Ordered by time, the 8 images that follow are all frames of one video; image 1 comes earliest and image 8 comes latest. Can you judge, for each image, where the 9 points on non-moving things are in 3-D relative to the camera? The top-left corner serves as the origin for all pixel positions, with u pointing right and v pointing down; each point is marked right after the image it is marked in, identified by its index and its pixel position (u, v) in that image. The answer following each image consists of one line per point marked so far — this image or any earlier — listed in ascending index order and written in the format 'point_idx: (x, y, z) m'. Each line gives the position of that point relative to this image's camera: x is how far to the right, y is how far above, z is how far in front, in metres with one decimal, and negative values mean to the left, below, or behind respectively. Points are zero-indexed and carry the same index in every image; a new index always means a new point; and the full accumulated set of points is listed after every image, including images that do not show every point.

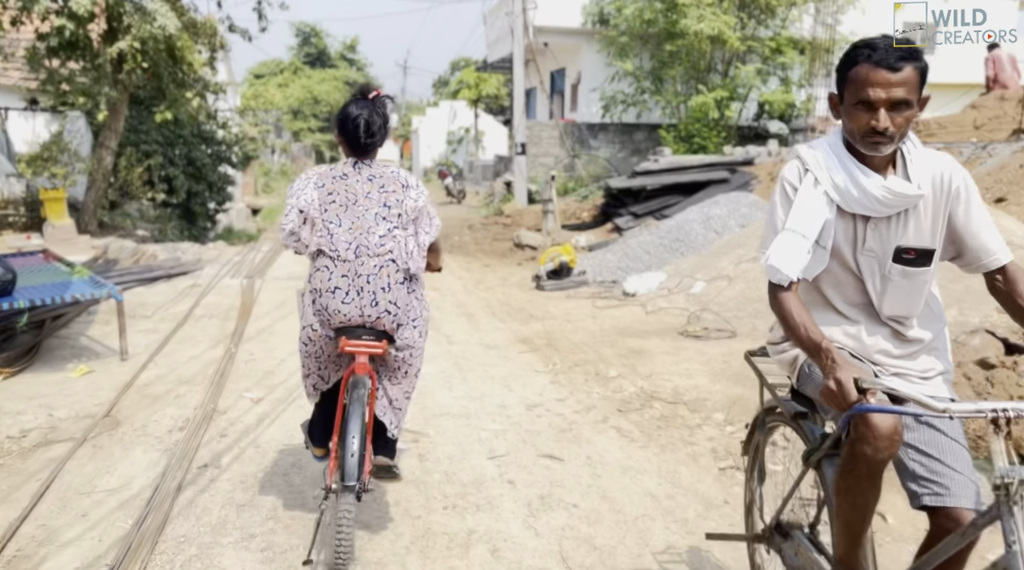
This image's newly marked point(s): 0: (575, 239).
0: (+0.8, +0.6, +10.6) m
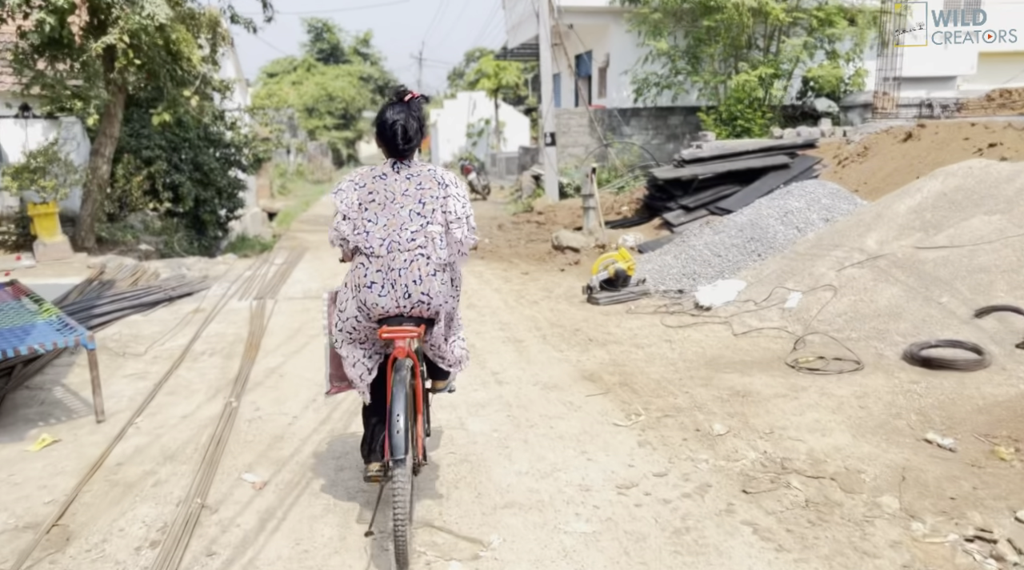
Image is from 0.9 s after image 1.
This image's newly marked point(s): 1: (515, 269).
0: (+1.3, +0.6, +9.5) m
1: (0.0, +0.2, +8.8) m
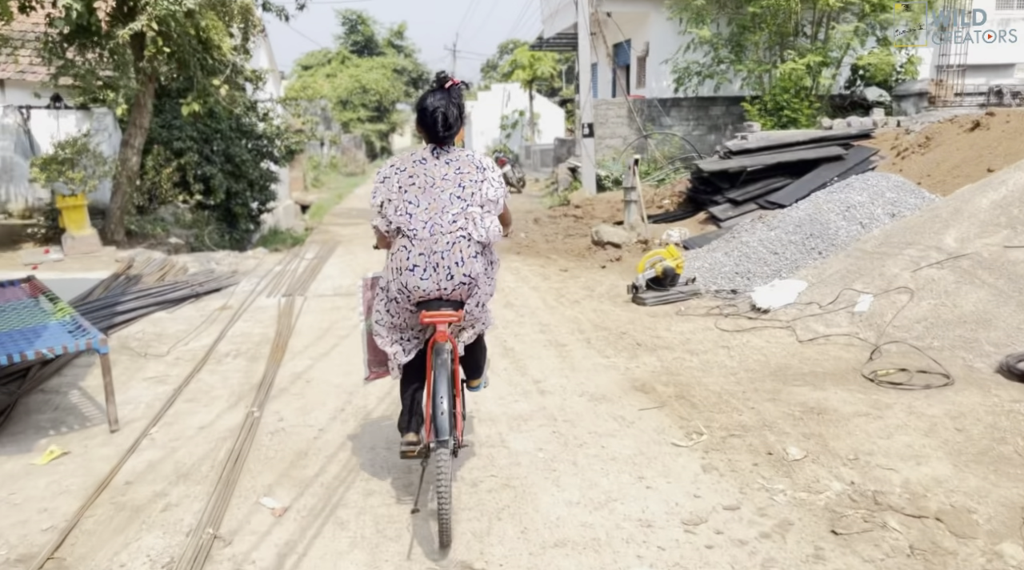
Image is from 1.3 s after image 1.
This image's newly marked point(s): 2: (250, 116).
0: (+1.8, +0.6, +9.0) m
1: (+0.4, +0.2, +8.4) m
2: (-4.3, +2.8, +12.9) m
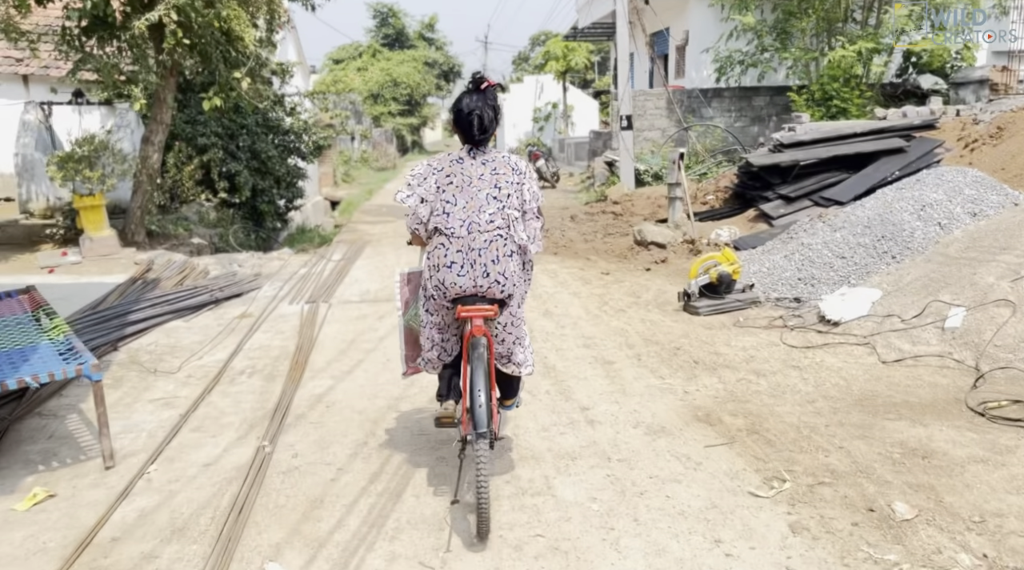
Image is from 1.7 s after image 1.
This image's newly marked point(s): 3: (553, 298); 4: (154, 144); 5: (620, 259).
0: (+2.2, +0.6, +8.4) m
1: (+0.8, +0.2, +7.8) m
2: (-3.7, +2.8, +12.5) m
3: (+0.3, -0.1, +6.5) m
4: (-4.1, +1.6, +9.0) m
5: (+1.1, +0.3, +8.3) m
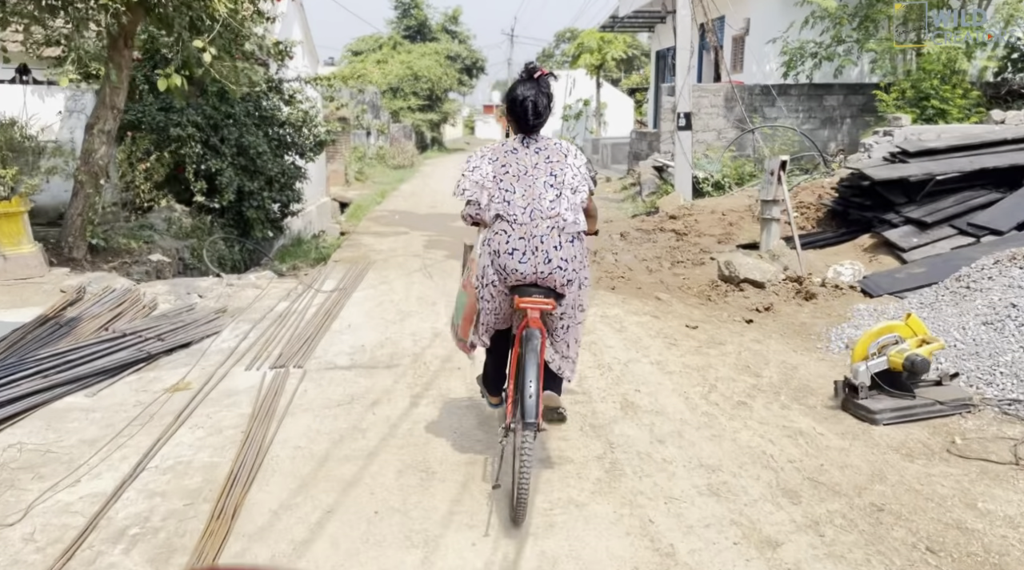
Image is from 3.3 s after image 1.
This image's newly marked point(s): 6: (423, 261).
0: (+2.5, +0.1, +6.3) m
1: (+1.2, -0.2, +5.8) m
2: (-3.2, +2.5, +10.5) m
3: (+0.7, -0.5, +4.4) m
4: (-3.7, +1.4, +7.0) m
5: (+1.5, -0.1, +6.3) m
6: (-1.0, +0.3, +8.6) m
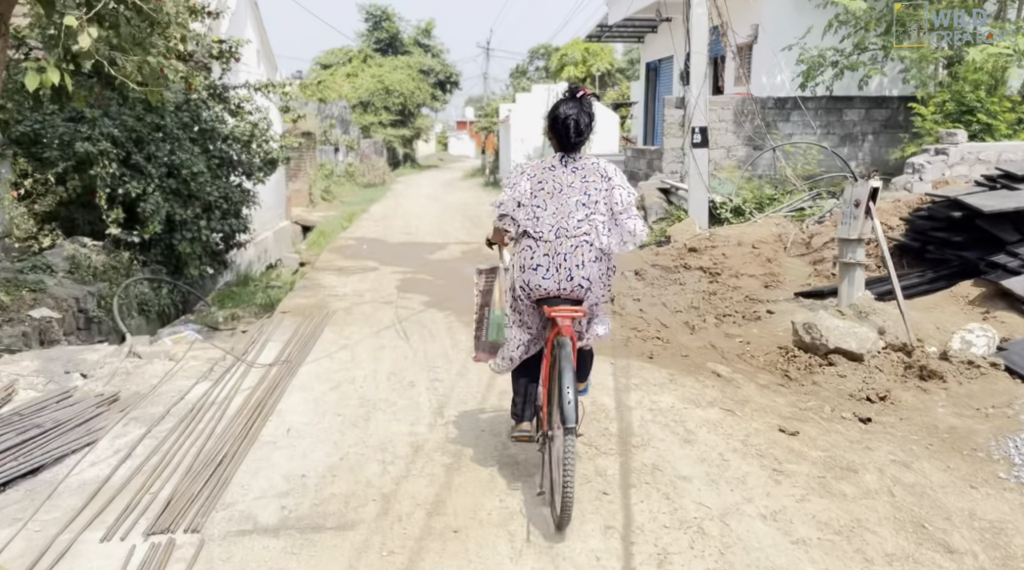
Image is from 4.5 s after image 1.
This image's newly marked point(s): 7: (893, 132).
0: (+2.6, -0.3, +4.7) m
1: (+1.2, -0.6, +4.1) m
2: (-3.3, +2.0, +8.7) m
3: (+0.8, -0.9, +2.7) m
4: (-3.7, +0.9, +5.2) m
5: (+1.6, -0.6, +4.6) m
6: (-1.0, -0.2, +6.8) m
7: (+6.2, +2.5, +12.8) m
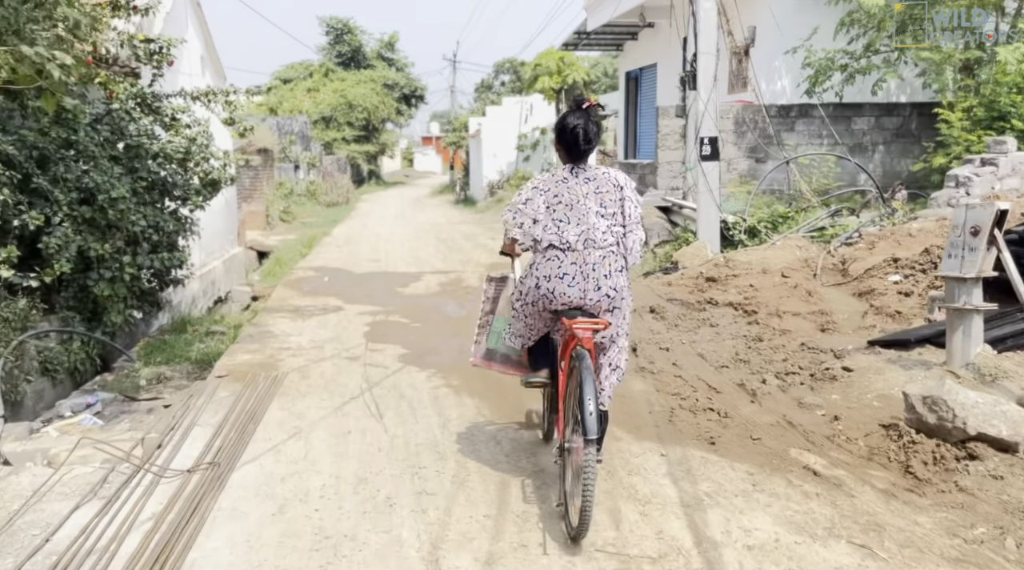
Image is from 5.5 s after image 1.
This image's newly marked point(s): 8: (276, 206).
0: (+2.7, -0.5, +3.4) m
1: (+1.4, -0.9, +2.7) m
2: (-3.5, +1.5, +7.2) m
3: (+0.9, -1.1, +1.3) m
4: (-3.6, +0.5, +3.7) m
5: (+1.7, -0.8, +3.3) m
6: (-1.0, -0.6, +5.4) m
7: (+5.9, +2.1, +11.7) m
8: (-5.8, +1.9, +19.5) m
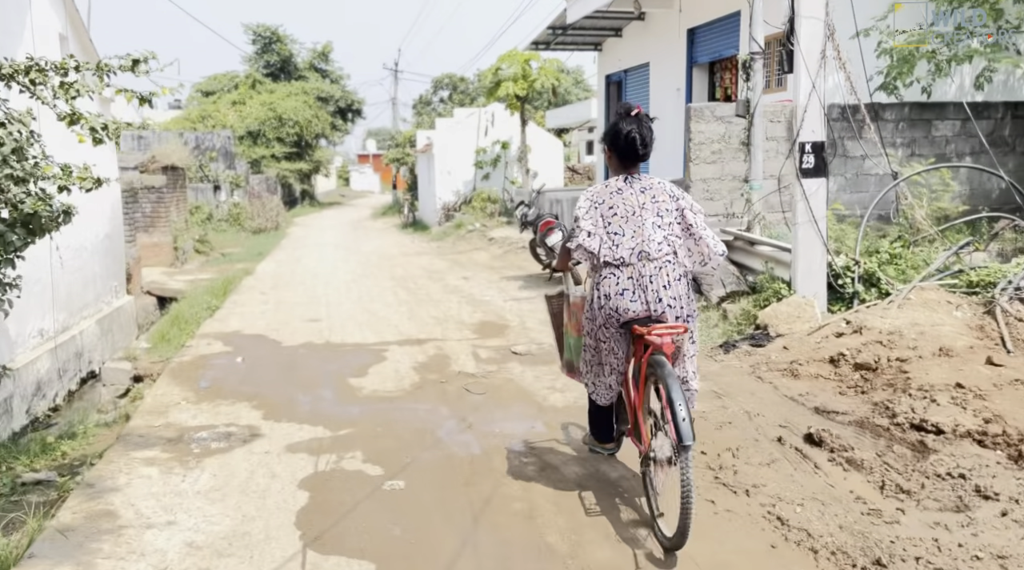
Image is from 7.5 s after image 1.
0: (+3.2, -1.0, +0.5) m
1: (+2.0, -1.4, -0.3) m
2: (-3.2, +0.9, +3.9) m
3: (+1.7, -1.6, -1.7) m
4: (-3.1, 0.0, +0.3) m
5: (+2.2, -1.3, +0.3) m
6: (-0.6, -1.1, +2.2) m
7: (+5.7, +1.6, +9.1) m
8: (-6.5, +1.0, +15.9) m
